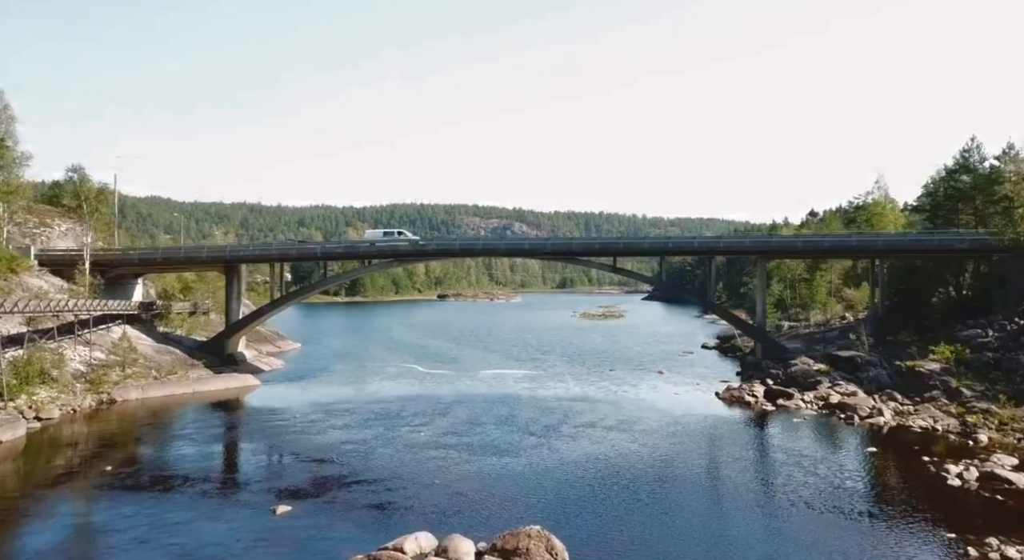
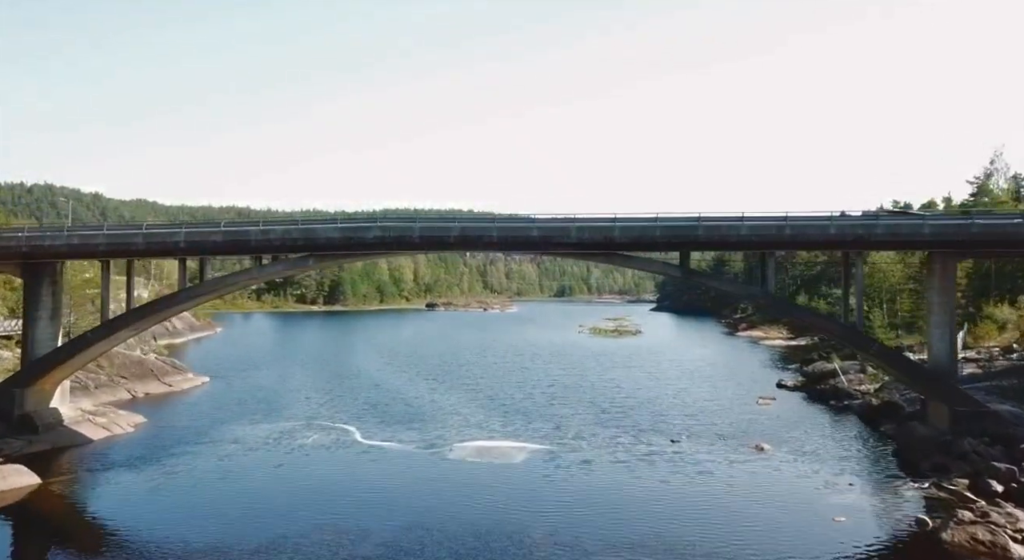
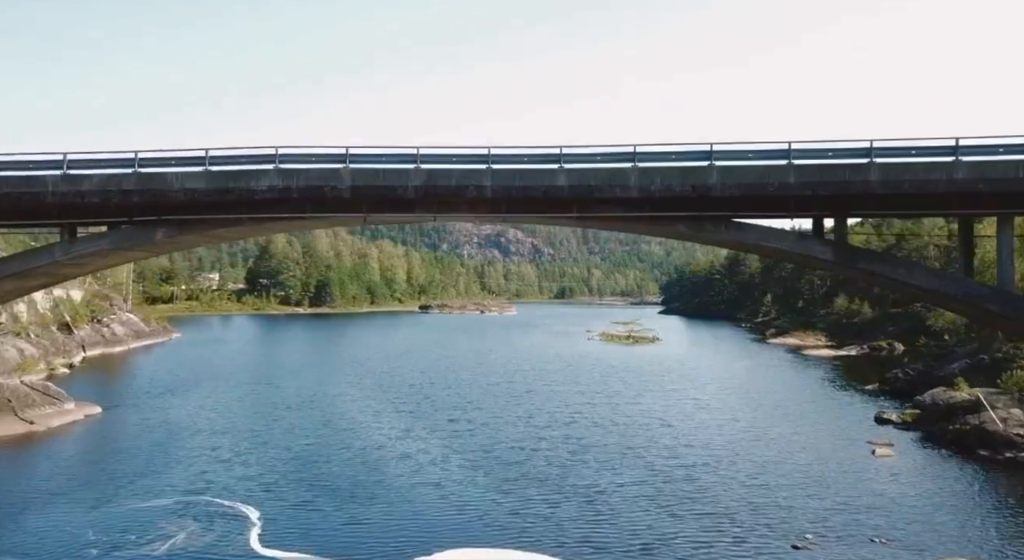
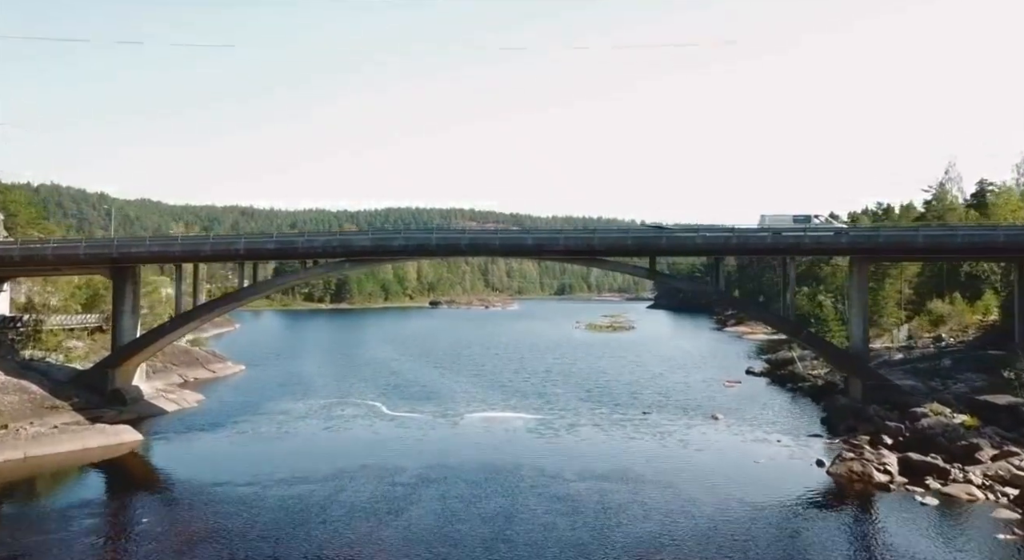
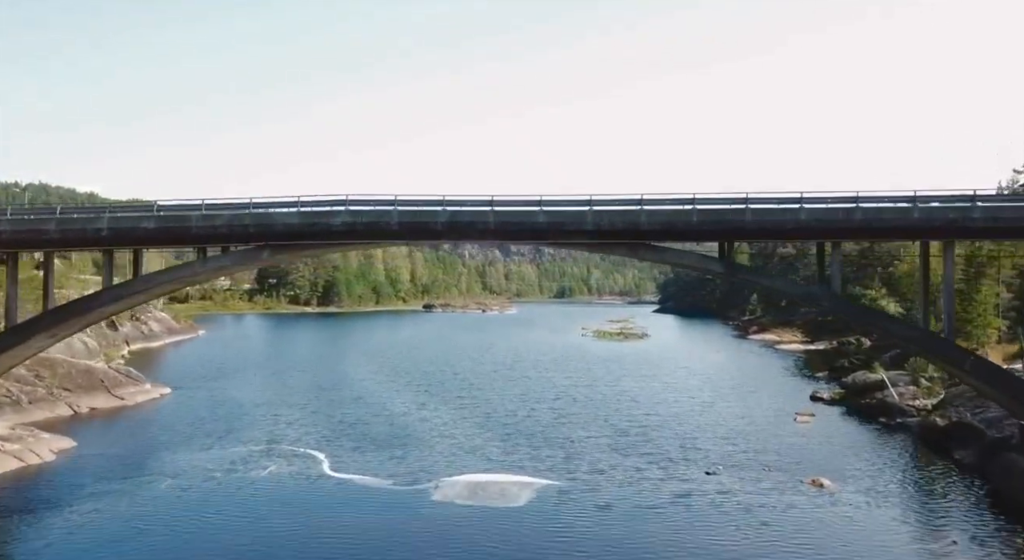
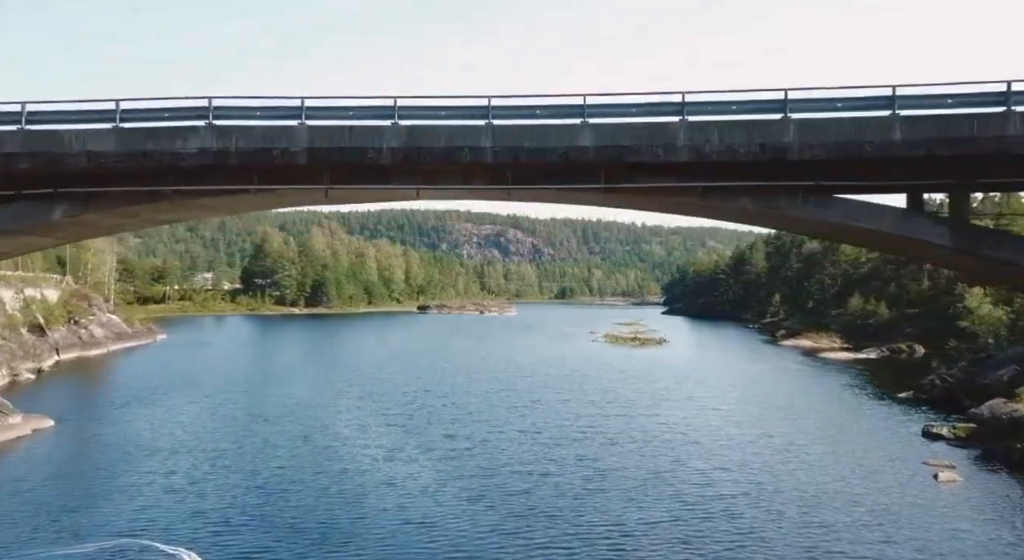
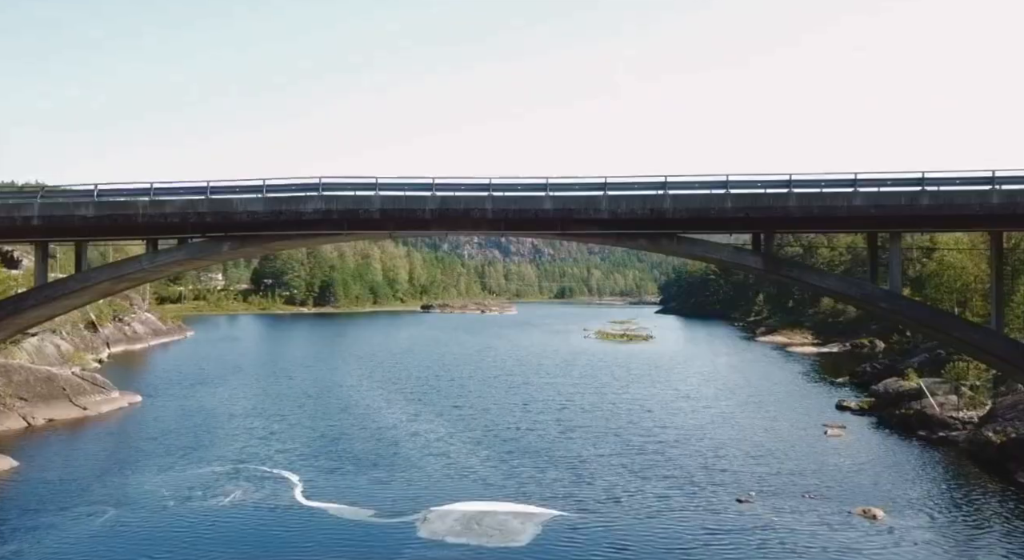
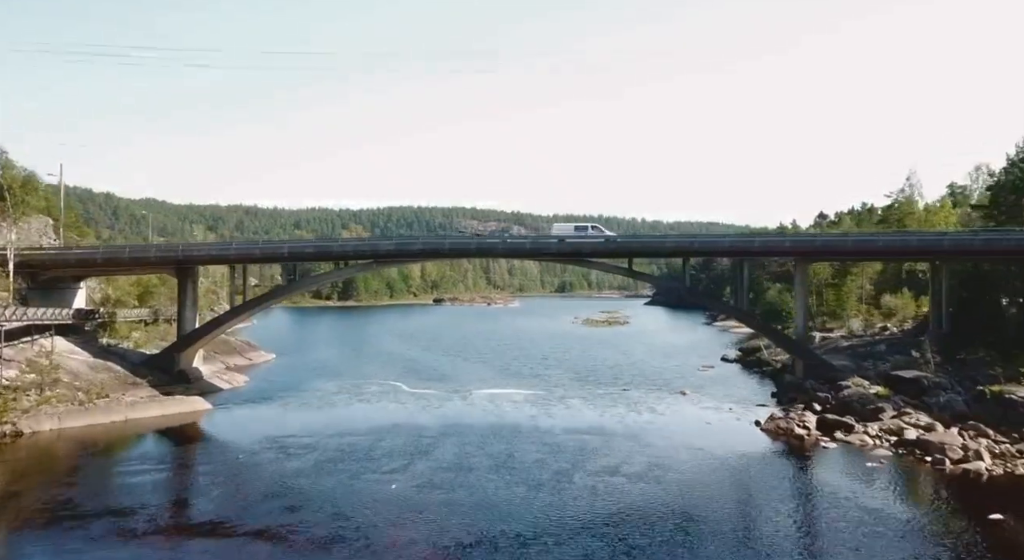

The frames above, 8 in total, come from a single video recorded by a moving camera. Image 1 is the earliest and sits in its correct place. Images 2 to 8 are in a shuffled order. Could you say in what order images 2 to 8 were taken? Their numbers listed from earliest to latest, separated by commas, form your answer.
8, 4, 2, 5, 7, 3, 6
